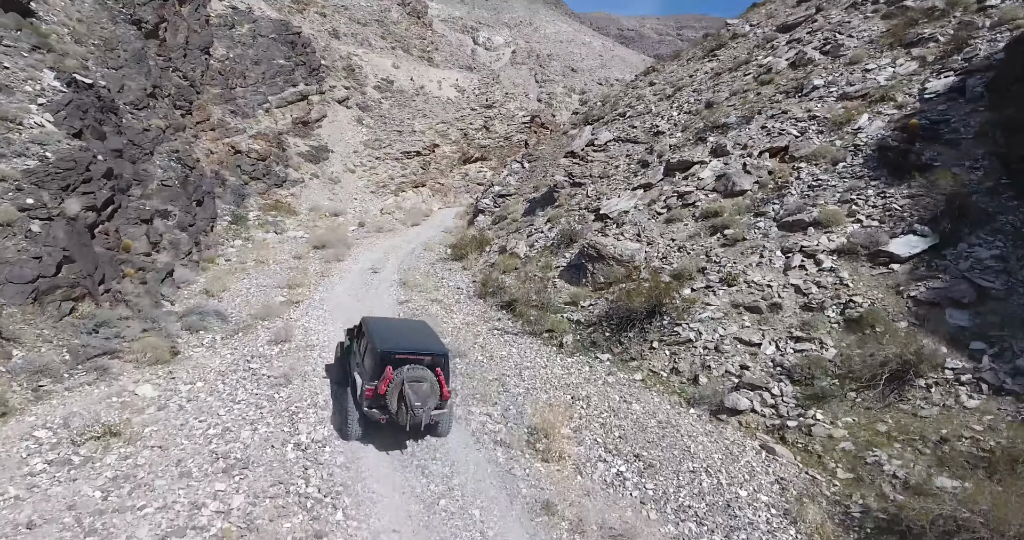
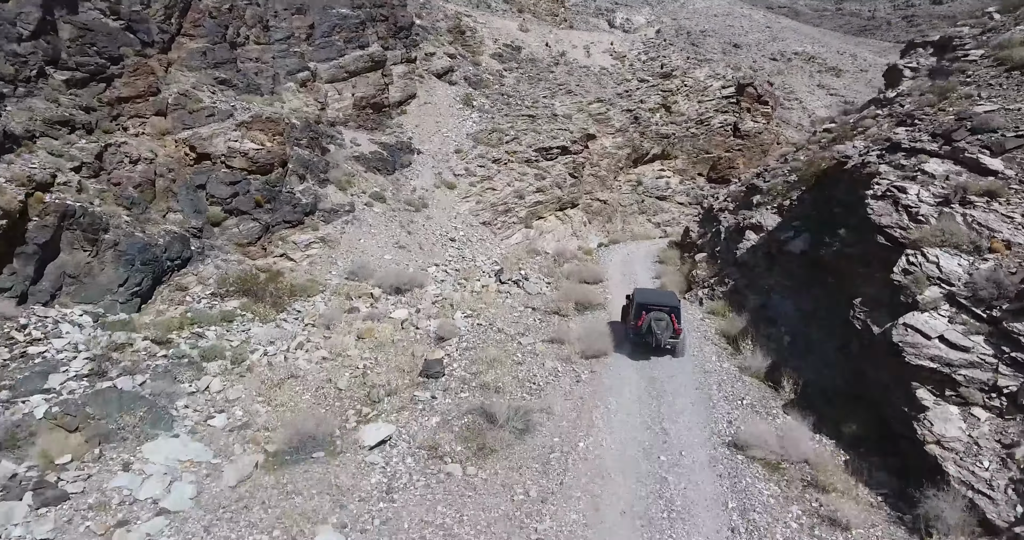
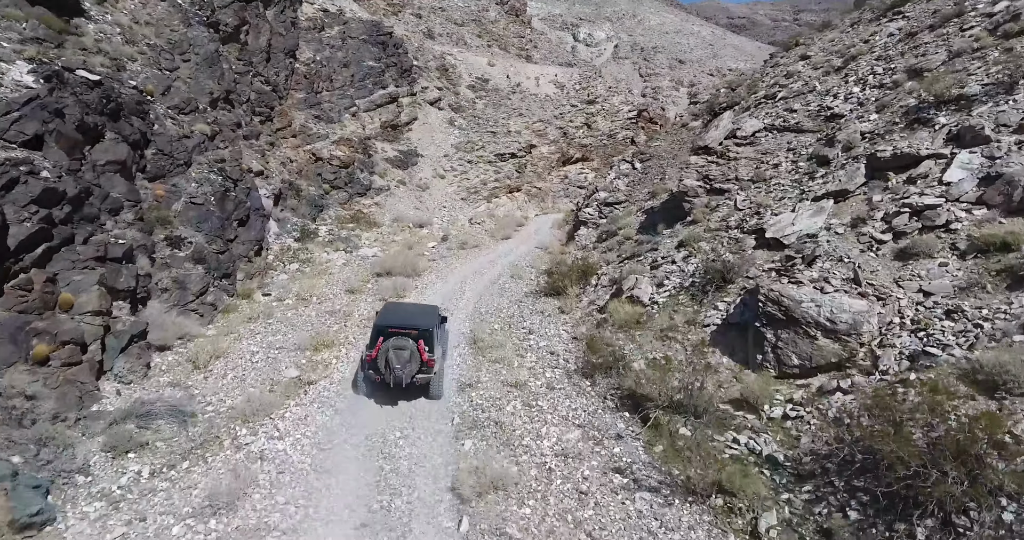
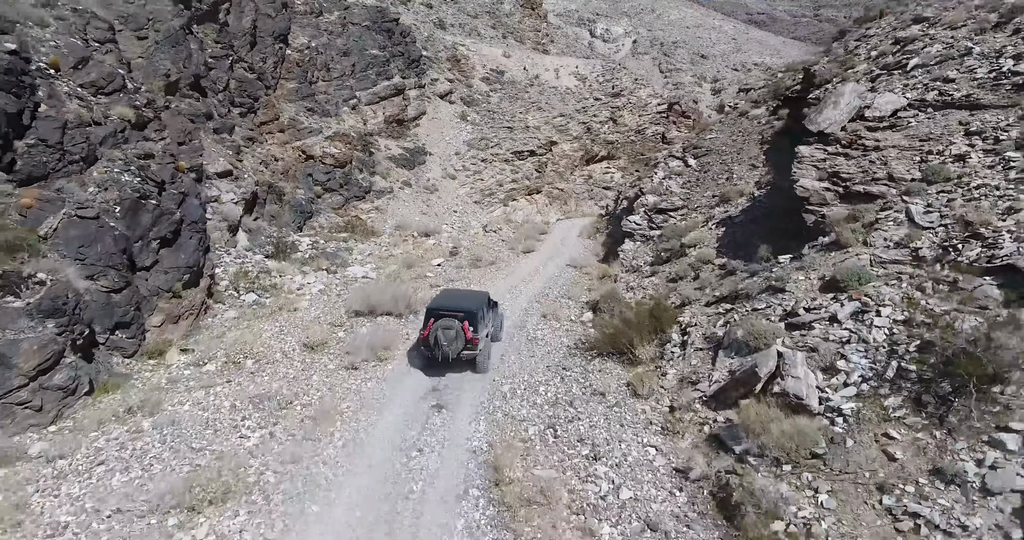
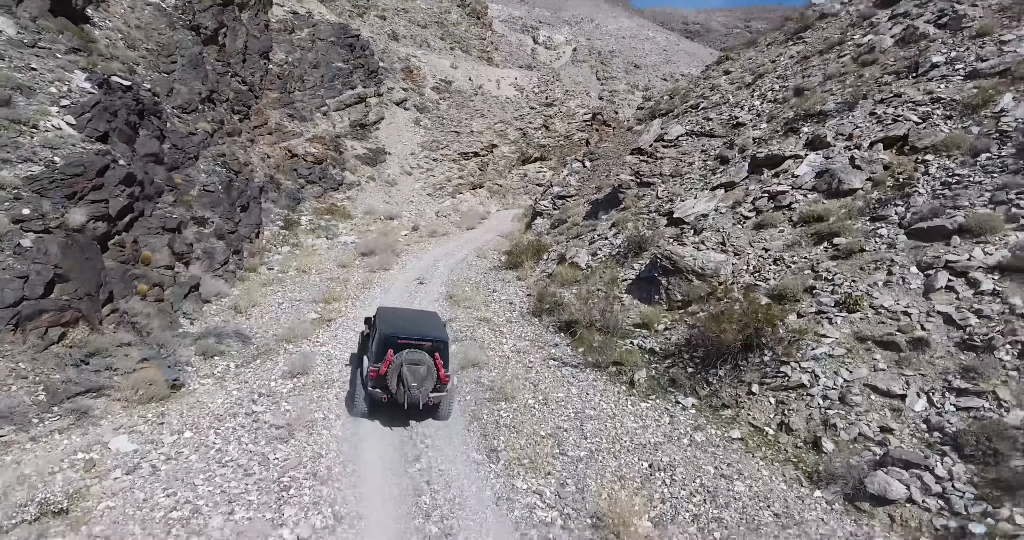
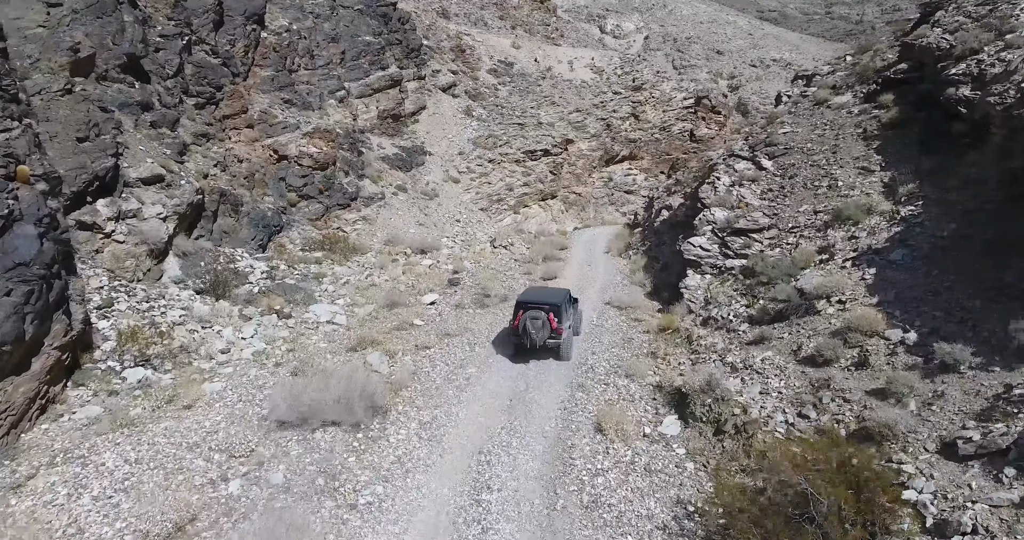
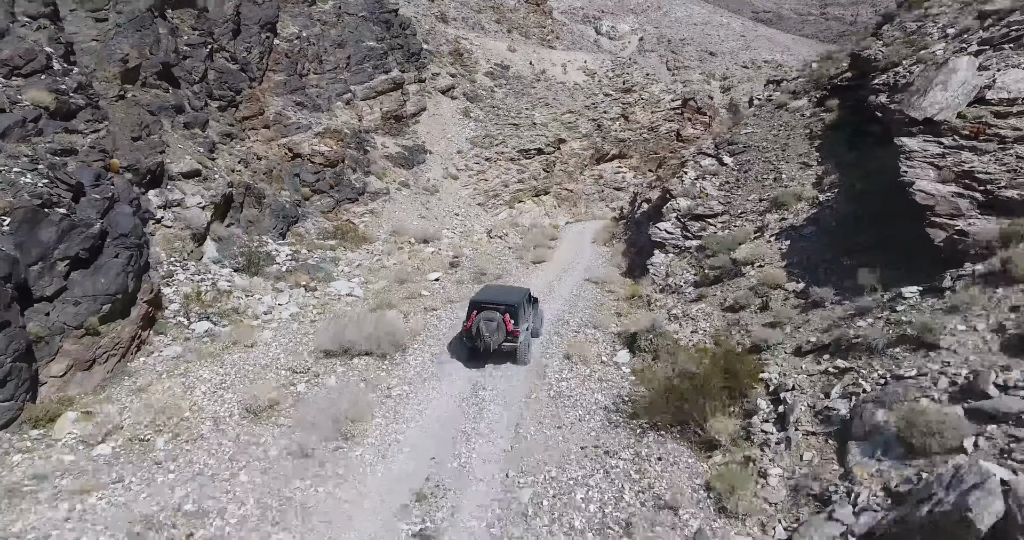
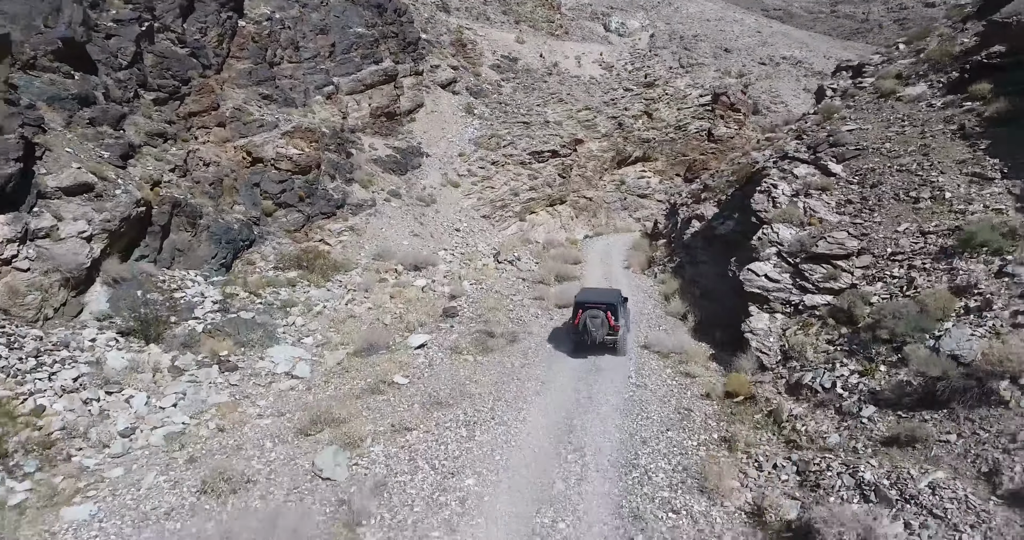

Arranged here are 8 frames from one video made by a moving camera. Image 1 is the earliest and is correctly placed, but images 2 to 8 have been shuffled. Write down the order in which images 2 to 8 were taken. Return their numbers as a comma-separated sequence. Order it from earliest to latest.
5, 3, 4, 7, 6, 8, 2
